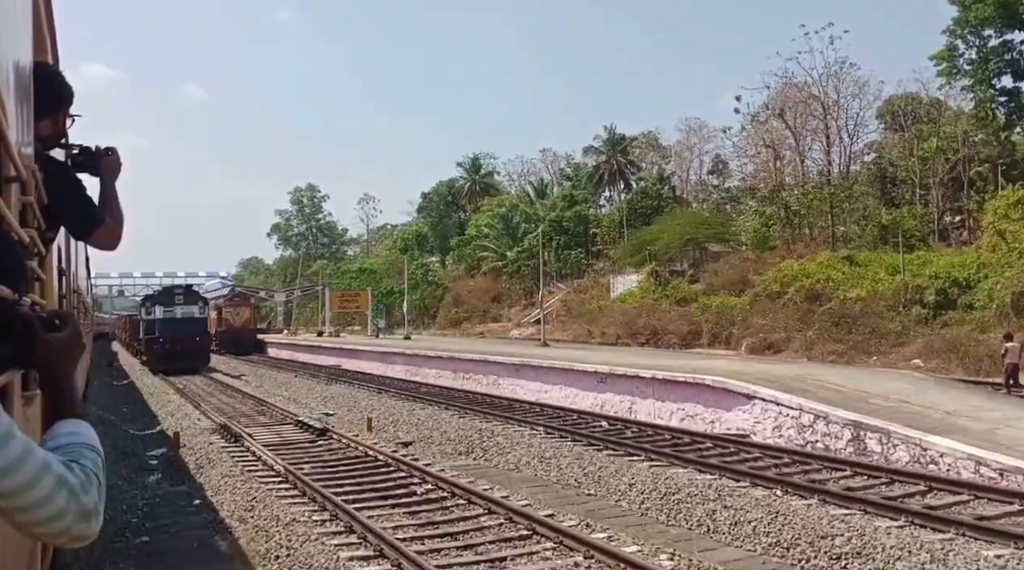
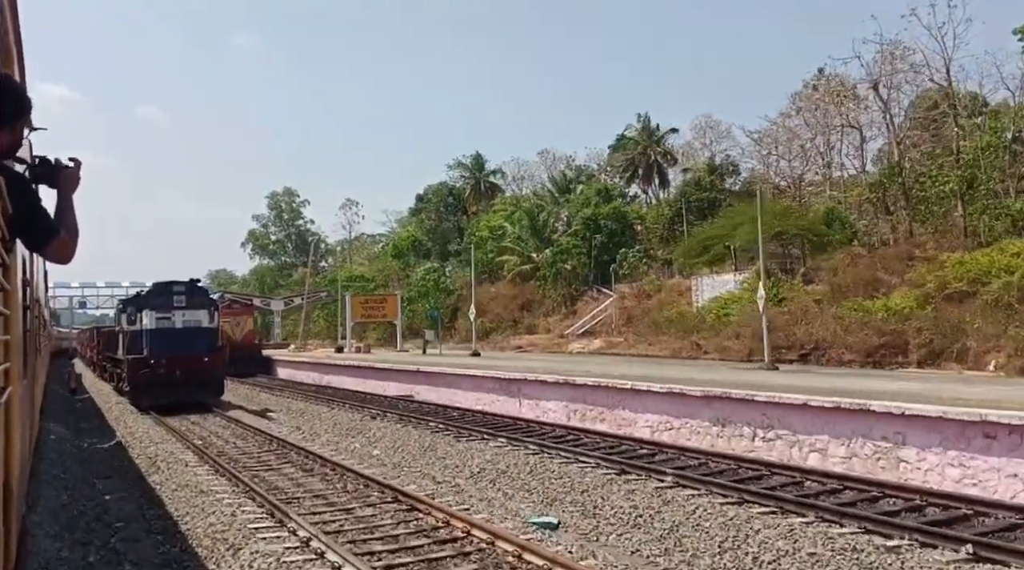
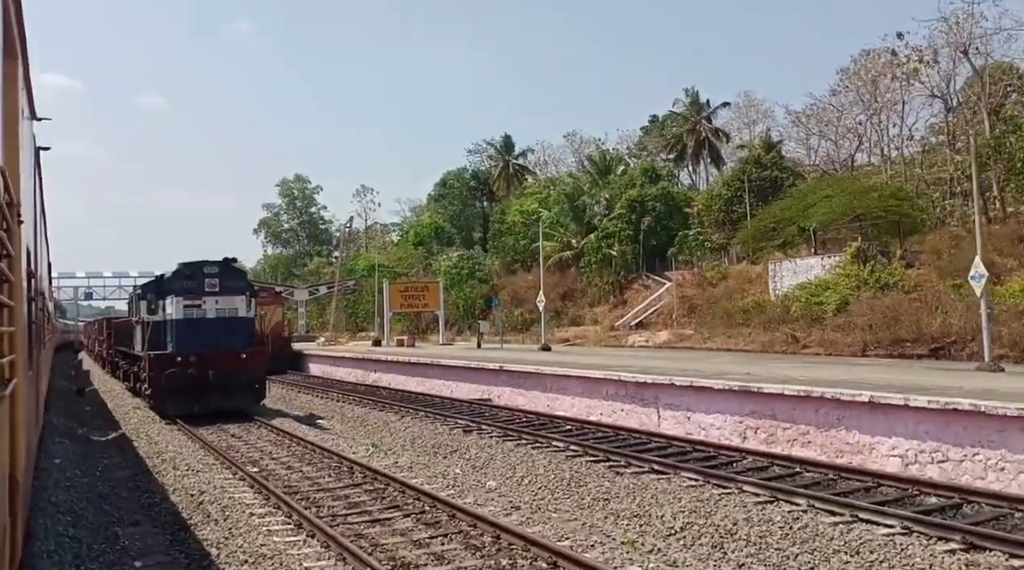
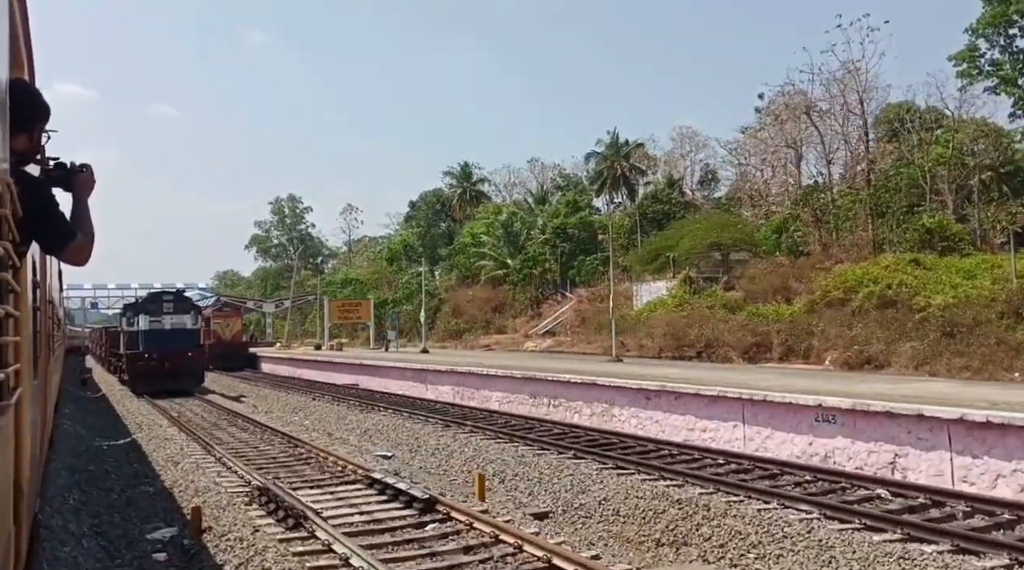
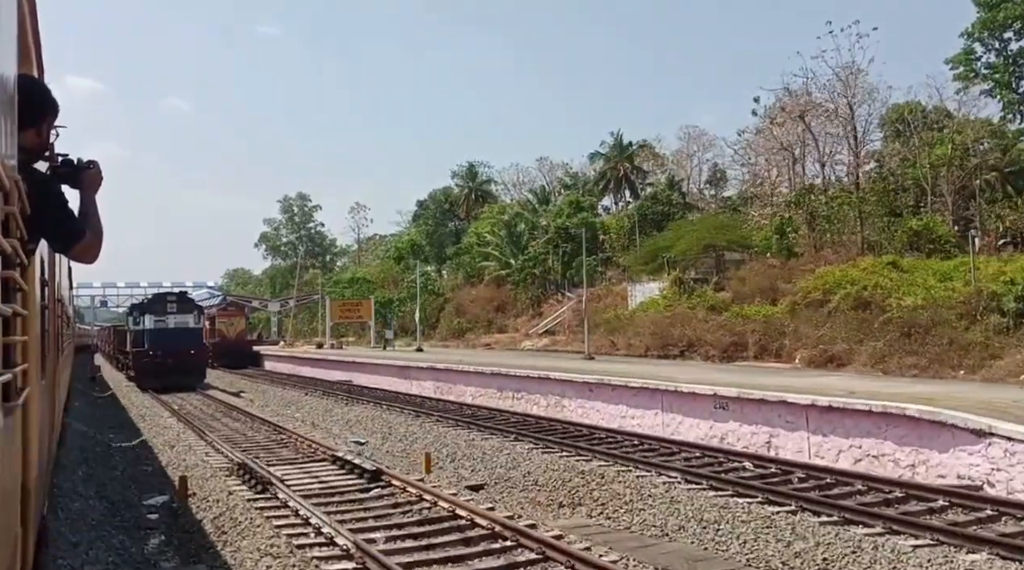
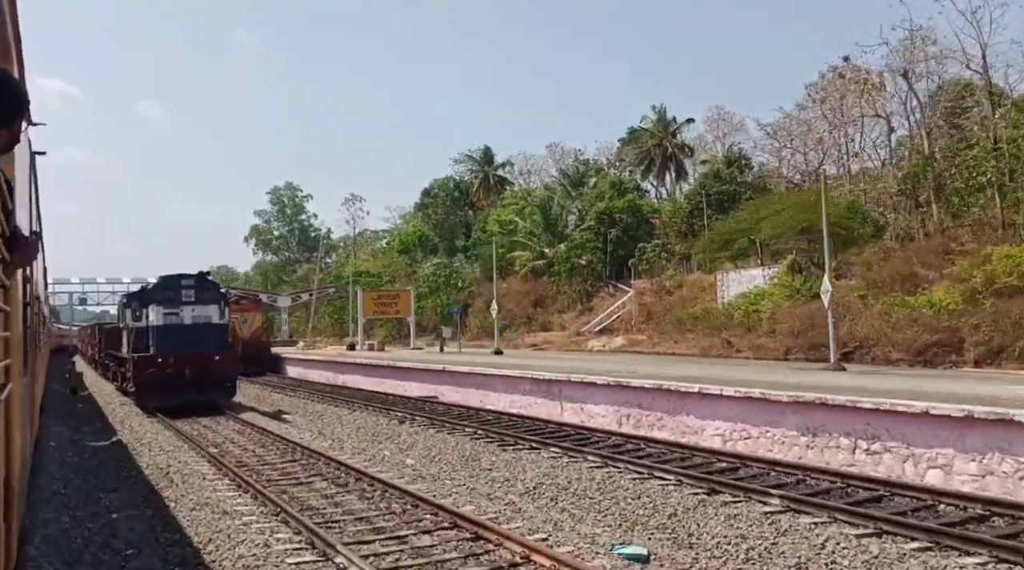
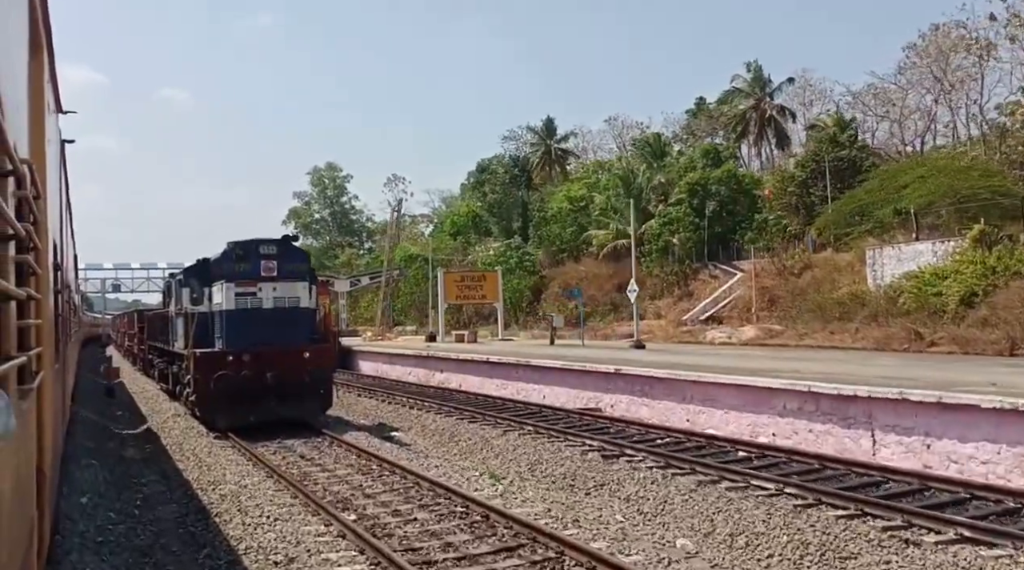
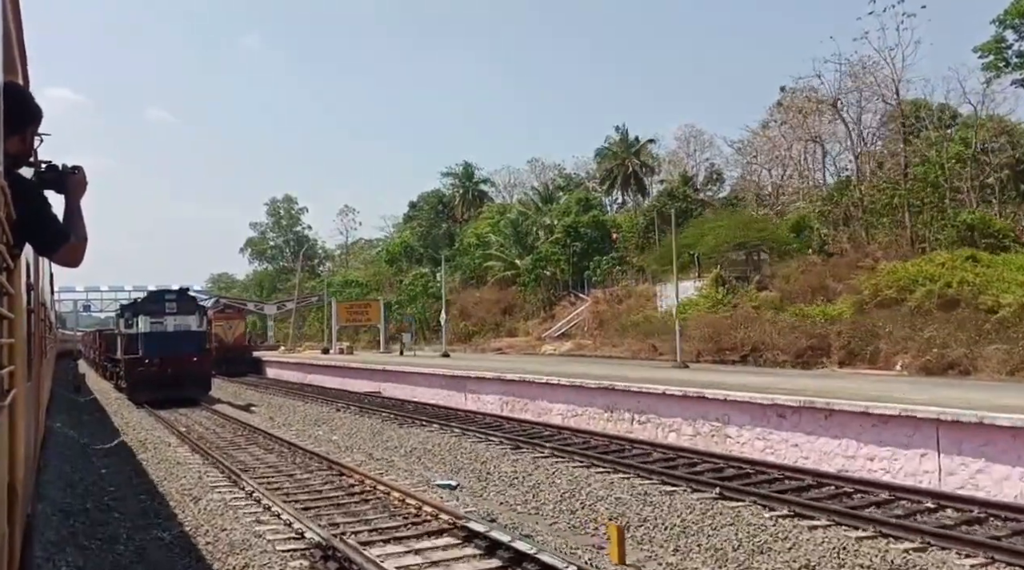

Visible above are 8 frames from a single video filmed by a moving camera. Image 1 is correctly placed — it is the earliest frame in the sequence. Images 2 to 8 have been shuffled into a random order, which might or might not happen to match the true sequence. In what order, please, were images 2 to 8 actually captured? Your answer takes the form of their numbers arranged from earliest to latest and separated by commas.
5, 4, 8, 2, 6, 3, 7
